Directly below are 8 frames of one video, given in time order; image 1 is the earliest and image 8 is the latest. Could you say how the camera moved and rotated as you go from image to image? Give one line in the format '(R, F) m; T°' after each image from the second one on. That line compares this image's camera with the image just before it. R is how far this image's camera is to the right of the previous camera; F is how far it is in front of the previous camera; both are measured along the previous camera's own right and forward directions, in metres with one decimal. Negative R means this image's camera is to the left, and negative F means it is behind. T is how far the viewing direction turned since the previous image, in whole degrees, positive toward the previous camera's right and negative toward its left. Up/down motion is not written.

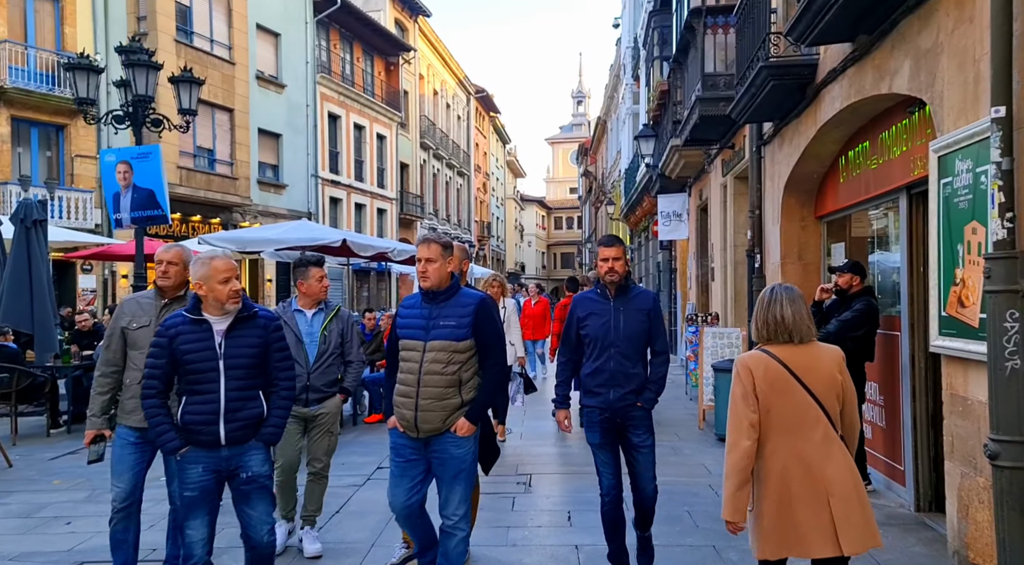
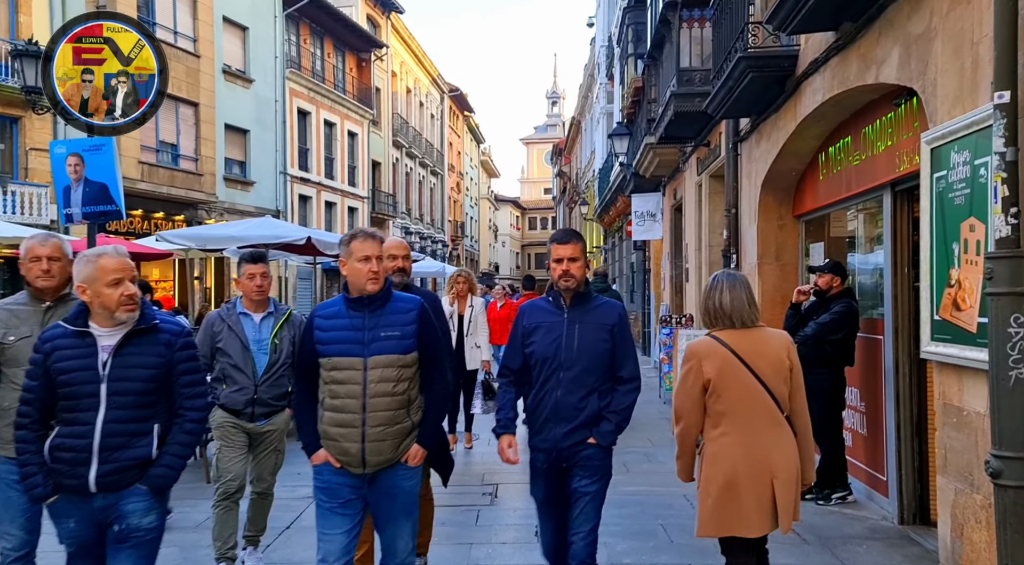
(+0.1, +0.4) m; +2°
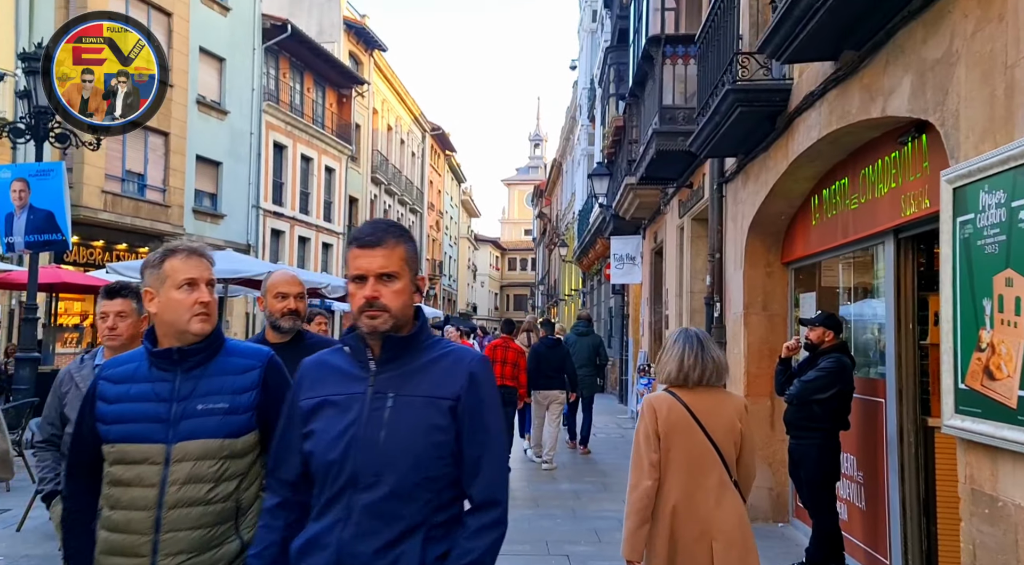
(+0.1, +0.7) m; +1°
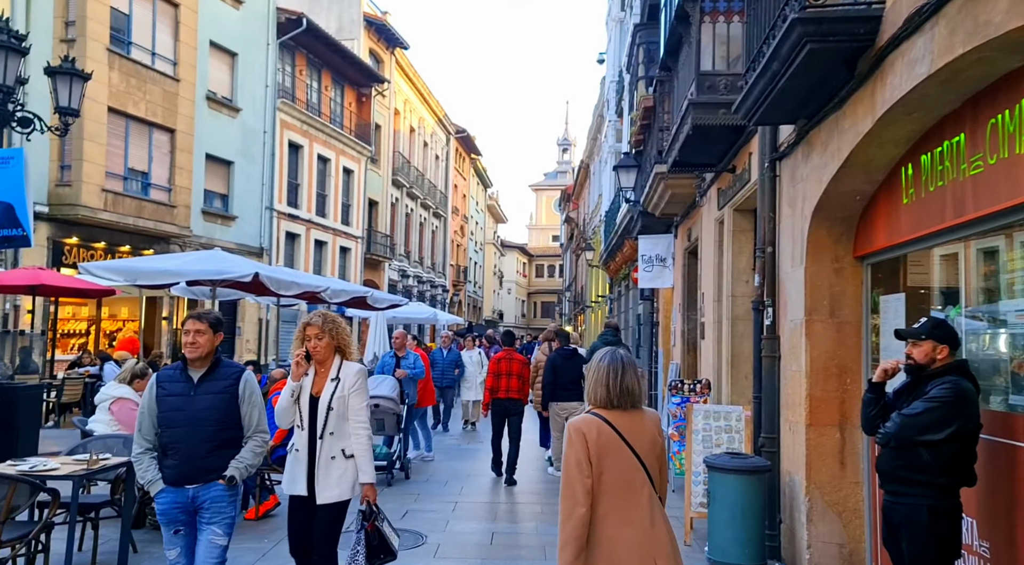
(+0.2, +1.5) m; -2°
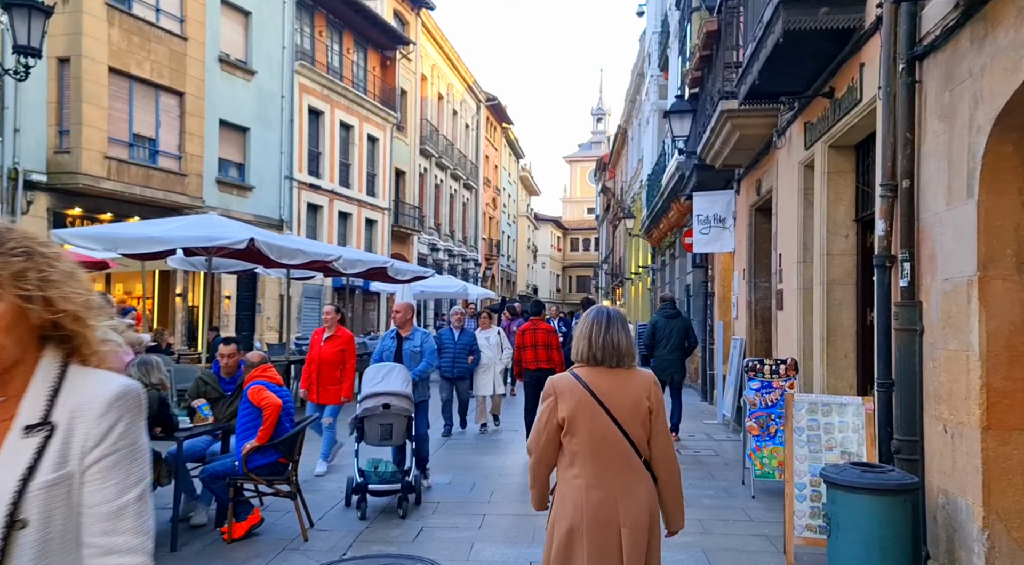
(0.0, +1.8) m; -2°
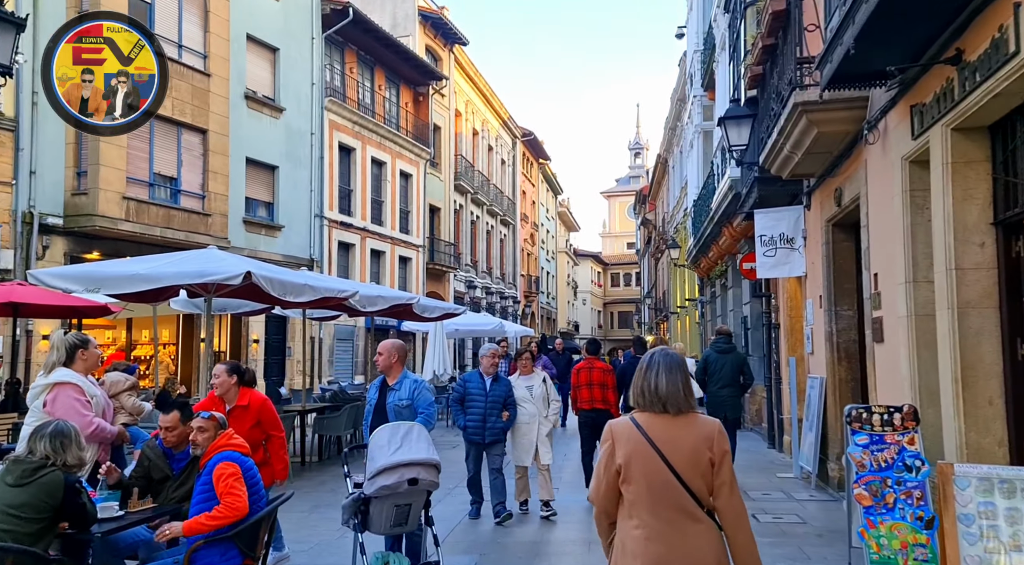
(0.0, +1.6) m; -3°
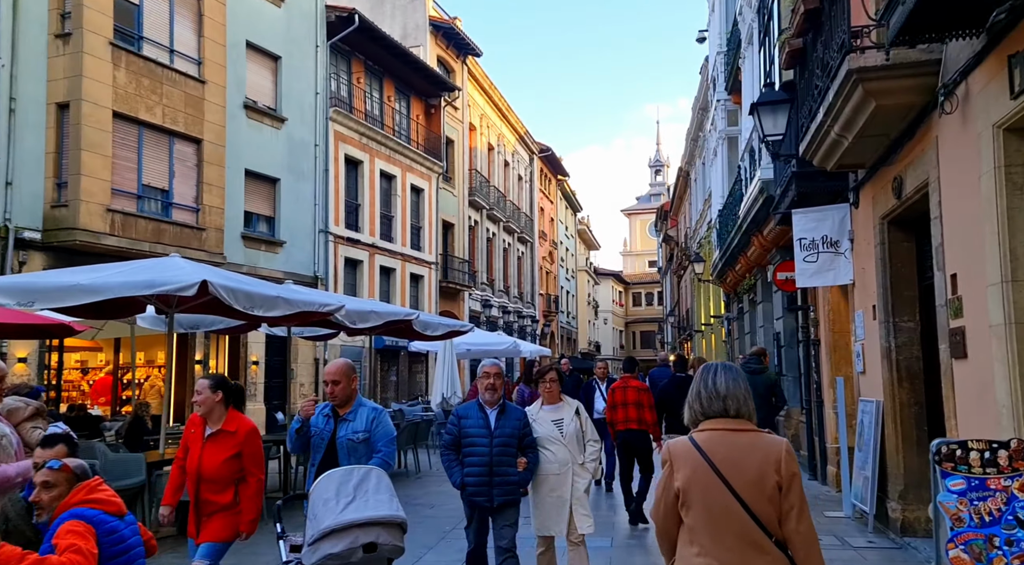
(+0.2, +1.4) m; -1°
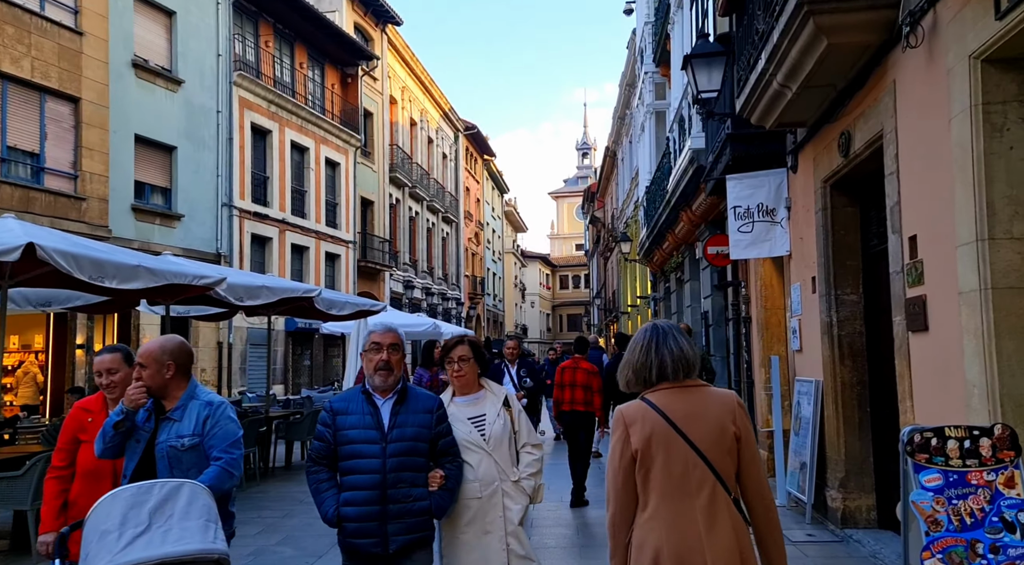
(+0.2, +1.0) m; +5°
